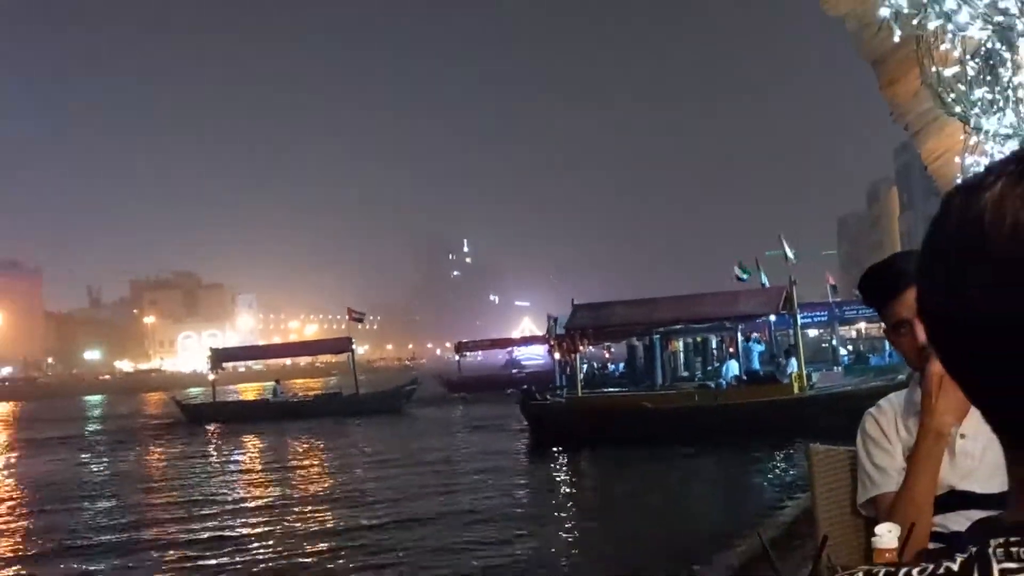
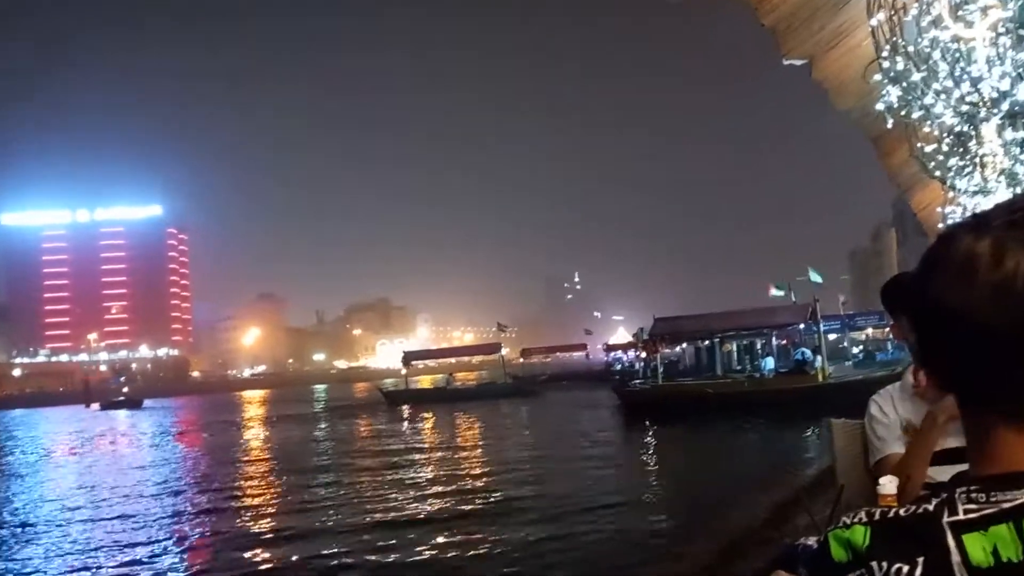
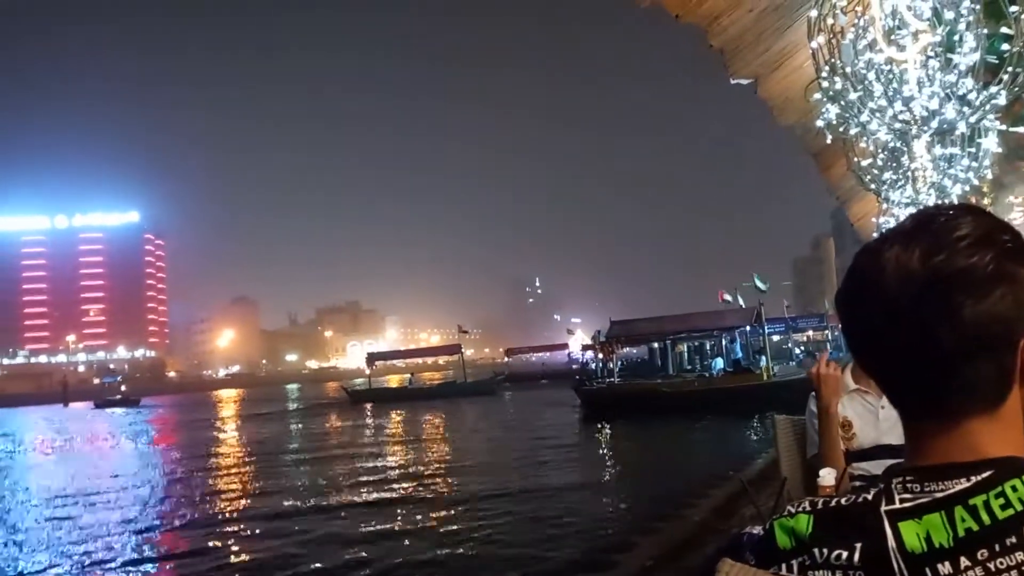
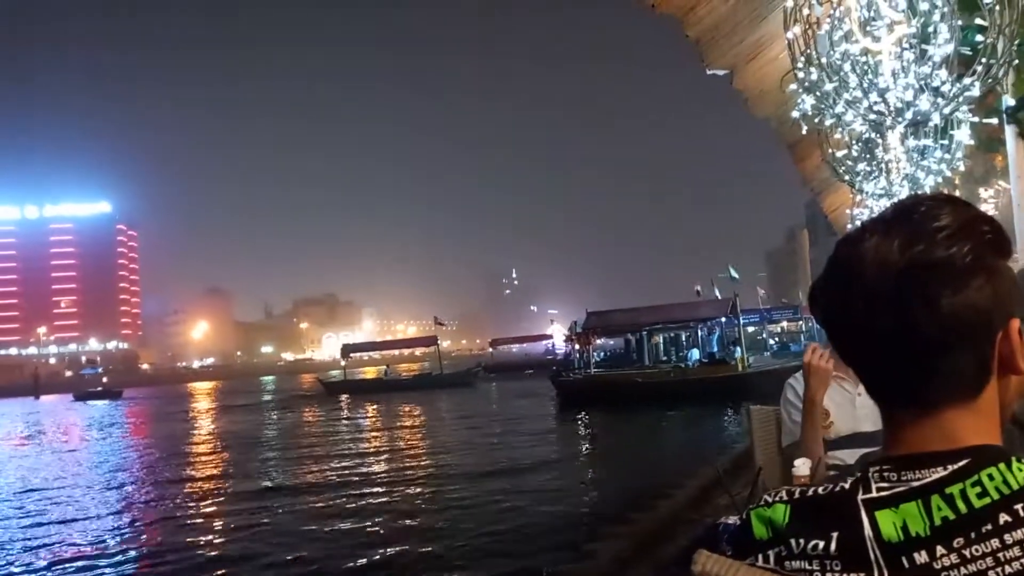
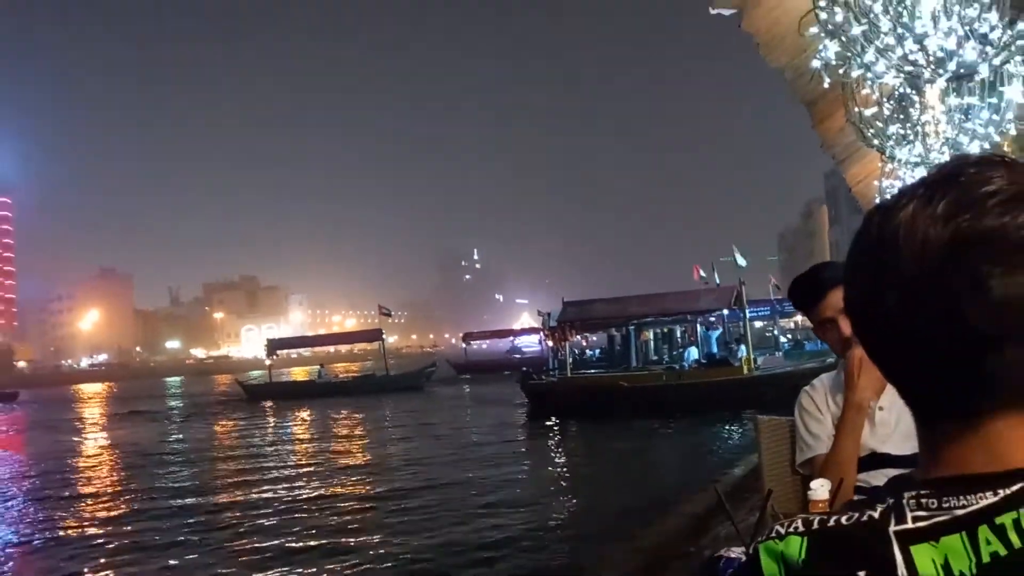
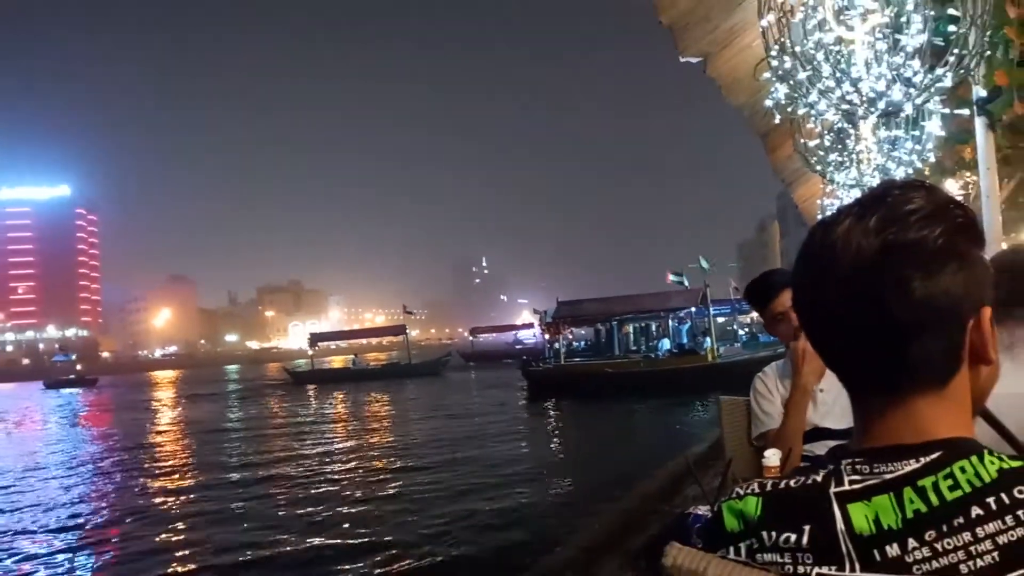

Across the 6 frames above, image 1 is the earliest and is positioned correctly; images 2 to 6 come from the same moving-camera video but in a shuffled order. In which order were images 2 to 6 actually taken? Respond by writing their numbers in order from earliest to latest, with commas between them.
5, 6, 4, 3, 2
